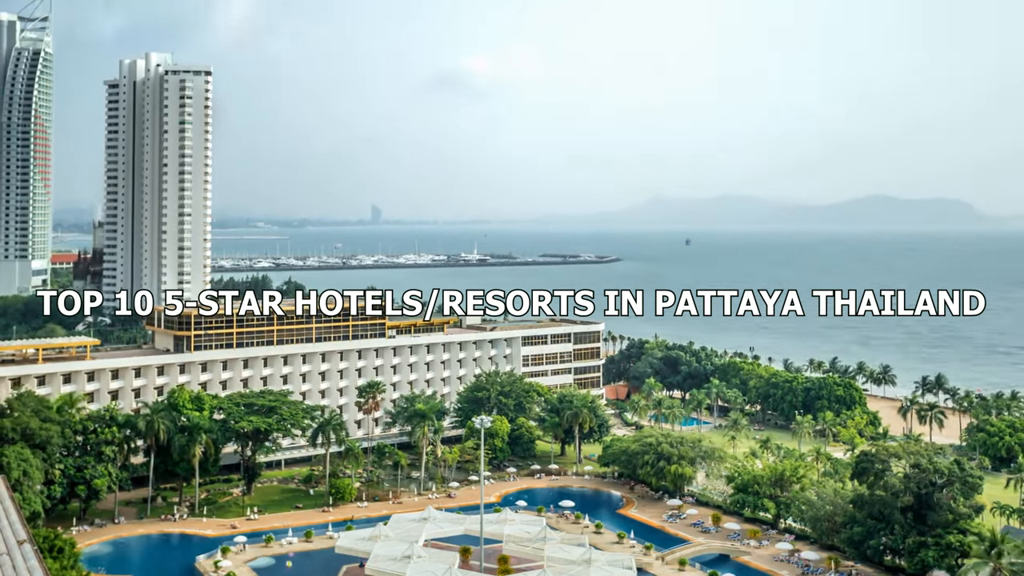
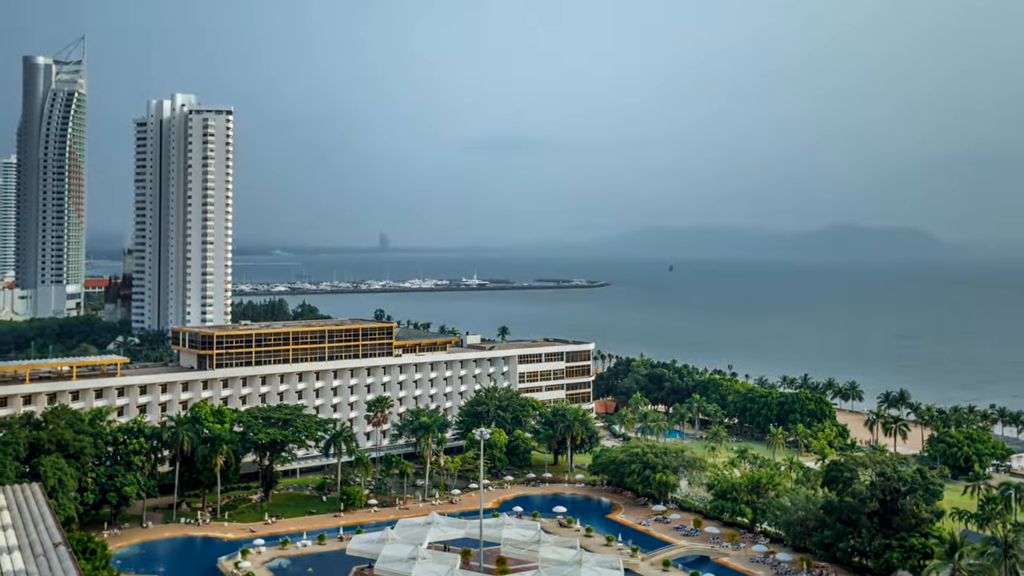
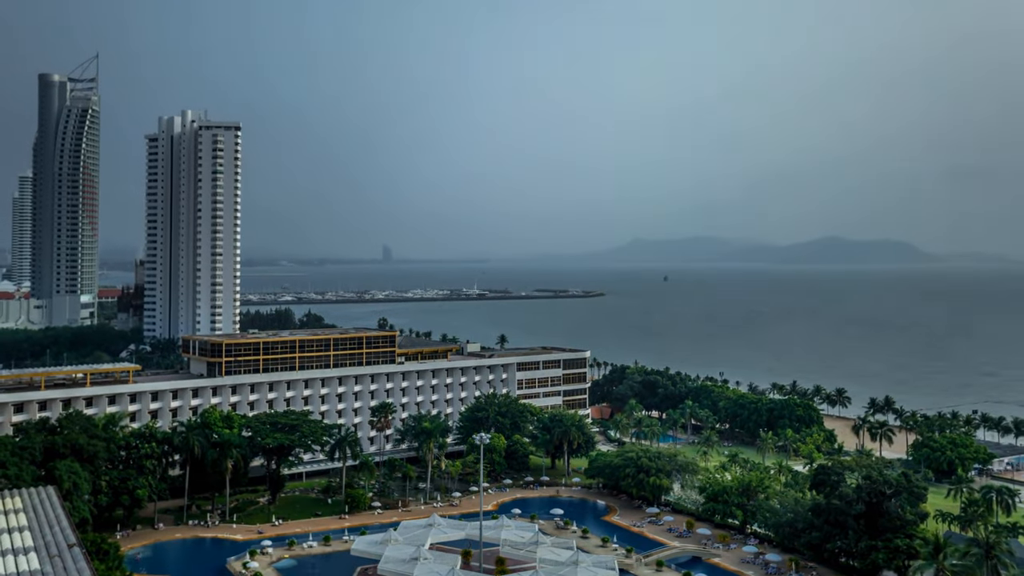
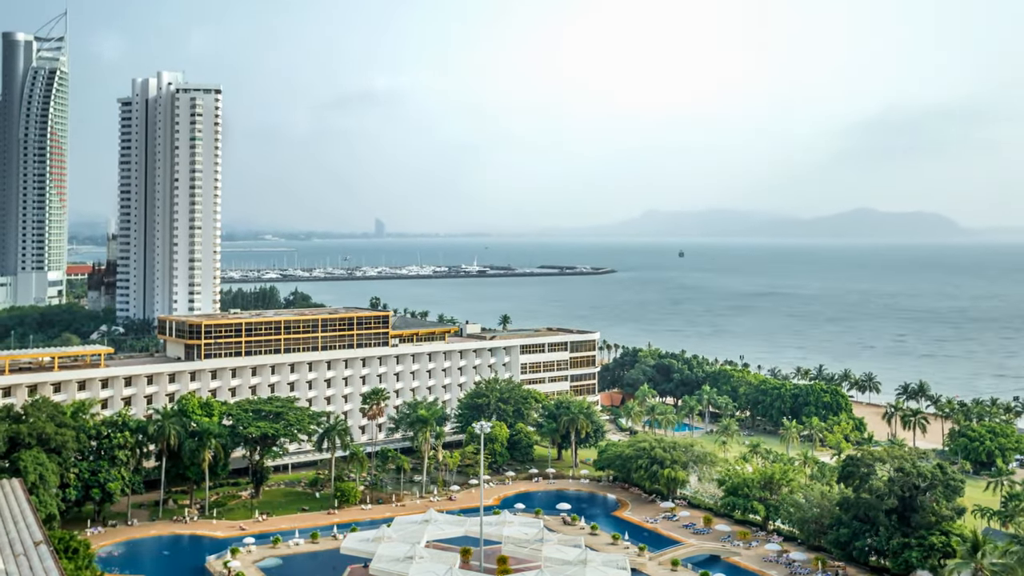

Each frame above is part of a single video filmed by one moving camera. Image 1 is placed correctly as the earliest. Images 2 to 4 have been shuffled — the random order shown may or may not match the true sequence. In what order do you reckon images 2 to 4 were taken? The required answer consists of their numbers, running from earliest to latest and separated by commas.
4, 2, 3
